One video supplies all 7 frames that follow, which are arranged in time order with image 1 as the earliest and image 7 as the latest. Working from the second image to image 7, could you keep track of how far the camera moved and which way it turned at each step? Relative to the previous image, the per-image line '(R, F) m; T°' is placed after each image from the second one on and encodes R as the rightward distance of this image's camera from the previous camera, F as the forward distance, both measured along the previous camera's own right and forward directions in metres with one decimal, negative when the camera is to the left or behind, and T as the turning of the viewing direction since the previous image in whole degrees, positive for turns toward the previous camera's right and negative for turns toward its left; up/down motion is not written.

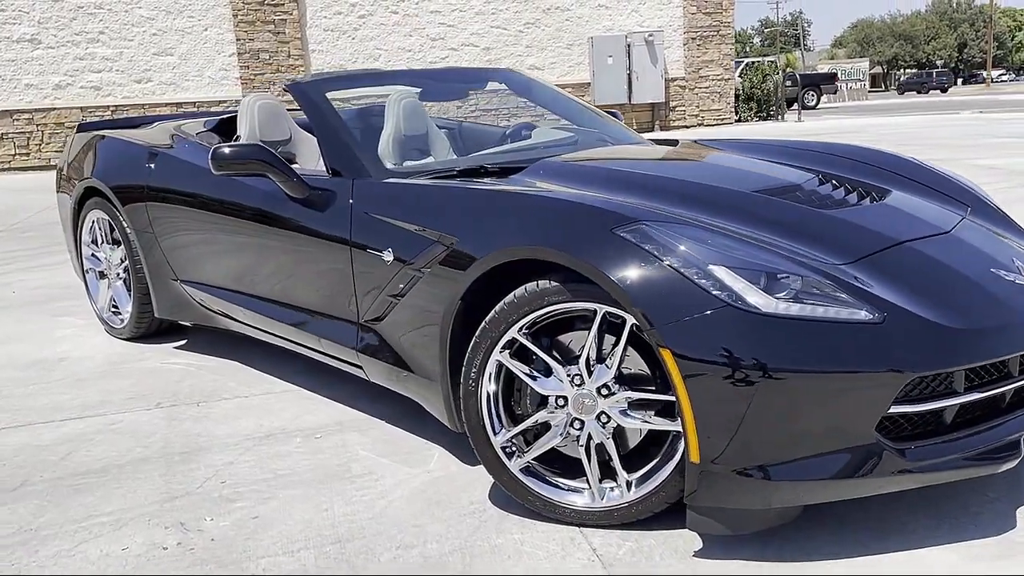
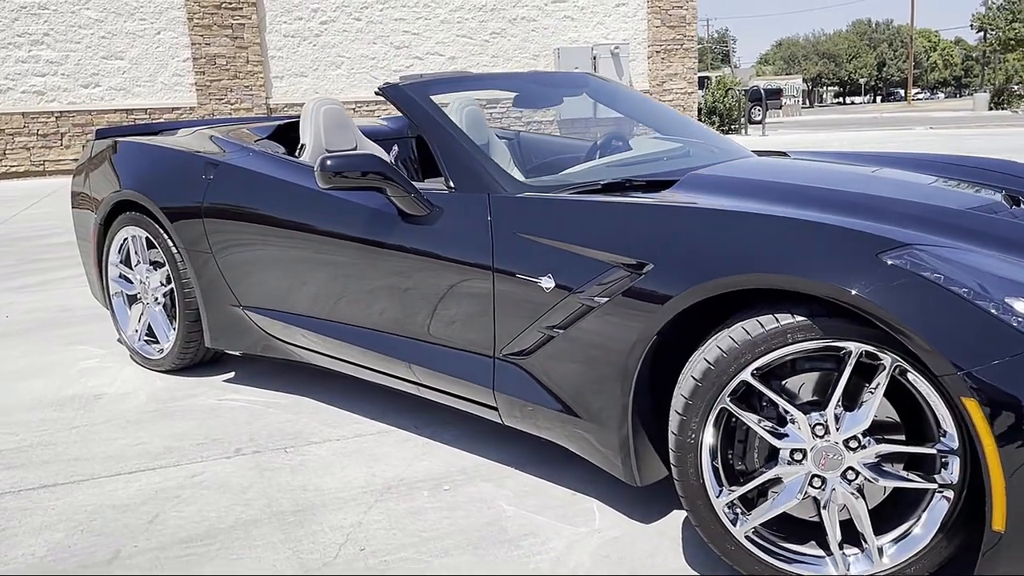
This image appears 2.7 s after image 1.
(-0.6, +0.4) m; +4°
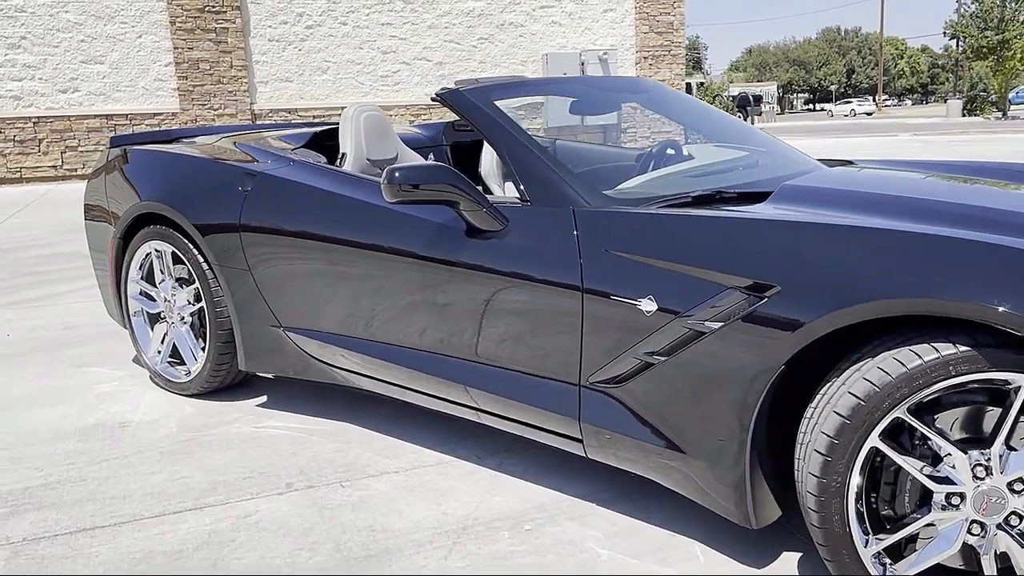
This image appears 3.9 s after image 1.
(-0.3, +0.2) m; +2°
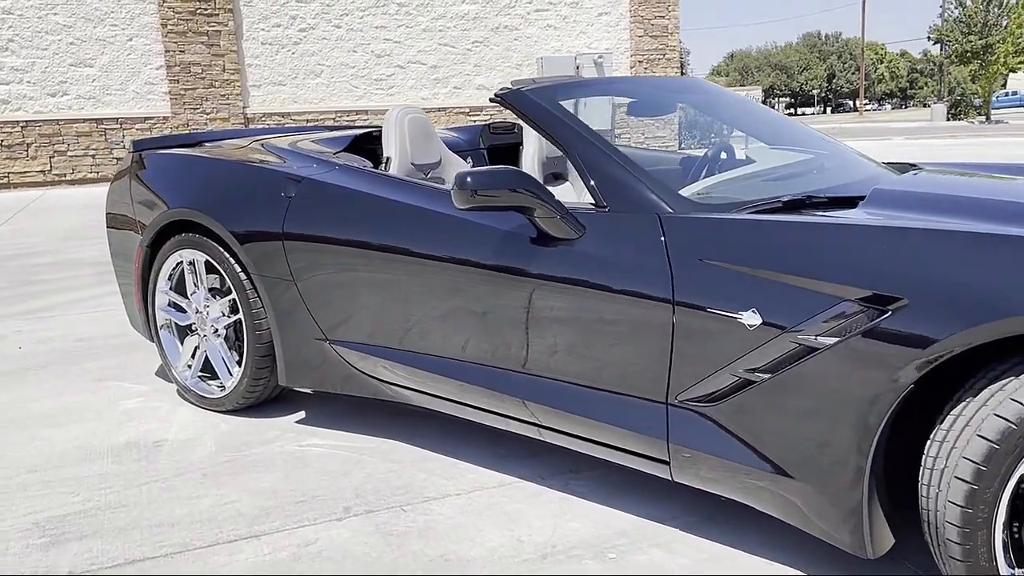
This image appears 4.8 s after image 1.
(-0.2, +0.2) m; +1°
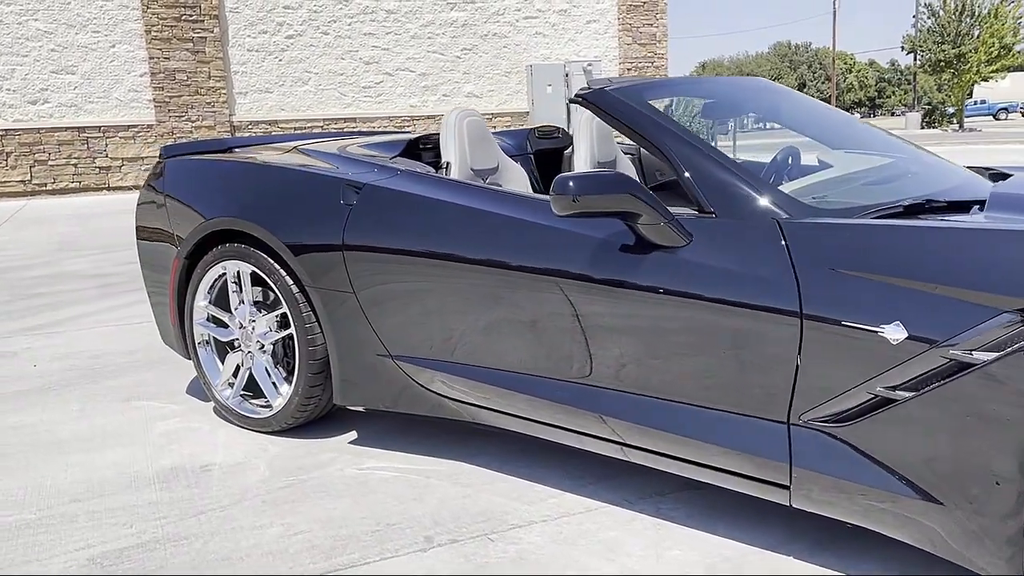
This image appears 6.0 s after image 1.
(-0.3, +0.2) m; +2°
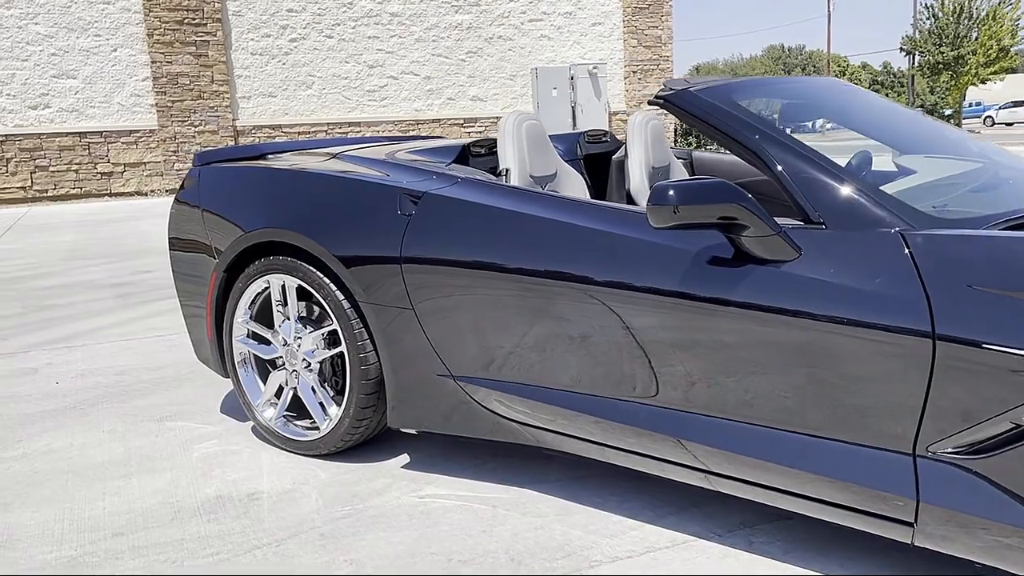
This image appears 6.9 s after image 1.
(-0.2, +0.2) m; 0°
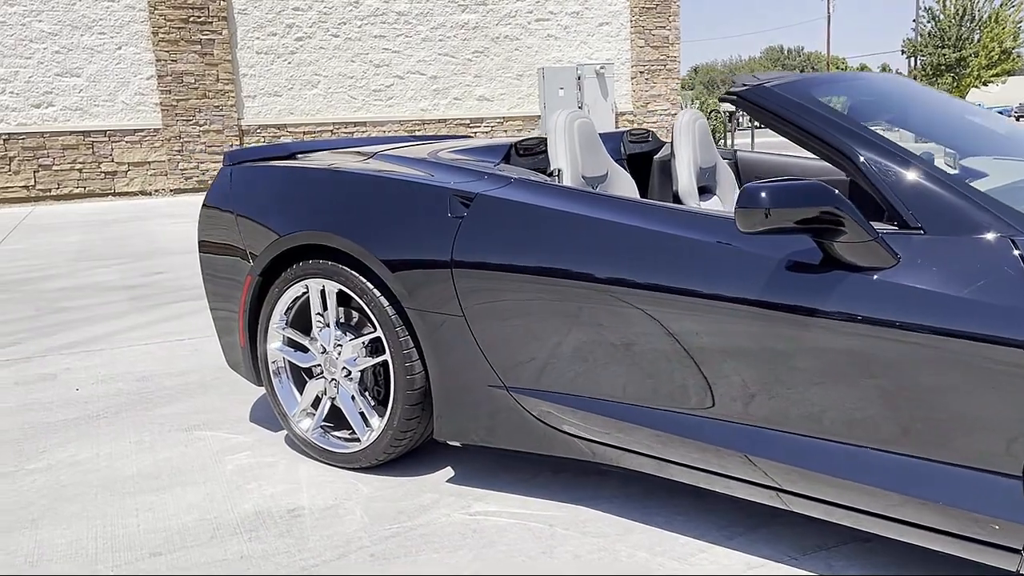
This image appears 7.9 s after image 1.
(-0.2, +0.1) m; 0°
